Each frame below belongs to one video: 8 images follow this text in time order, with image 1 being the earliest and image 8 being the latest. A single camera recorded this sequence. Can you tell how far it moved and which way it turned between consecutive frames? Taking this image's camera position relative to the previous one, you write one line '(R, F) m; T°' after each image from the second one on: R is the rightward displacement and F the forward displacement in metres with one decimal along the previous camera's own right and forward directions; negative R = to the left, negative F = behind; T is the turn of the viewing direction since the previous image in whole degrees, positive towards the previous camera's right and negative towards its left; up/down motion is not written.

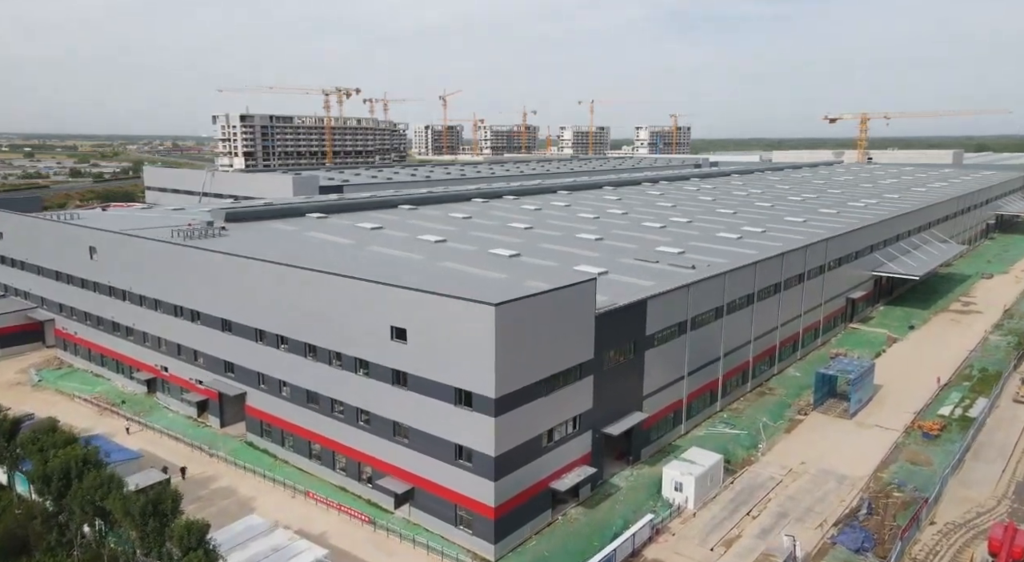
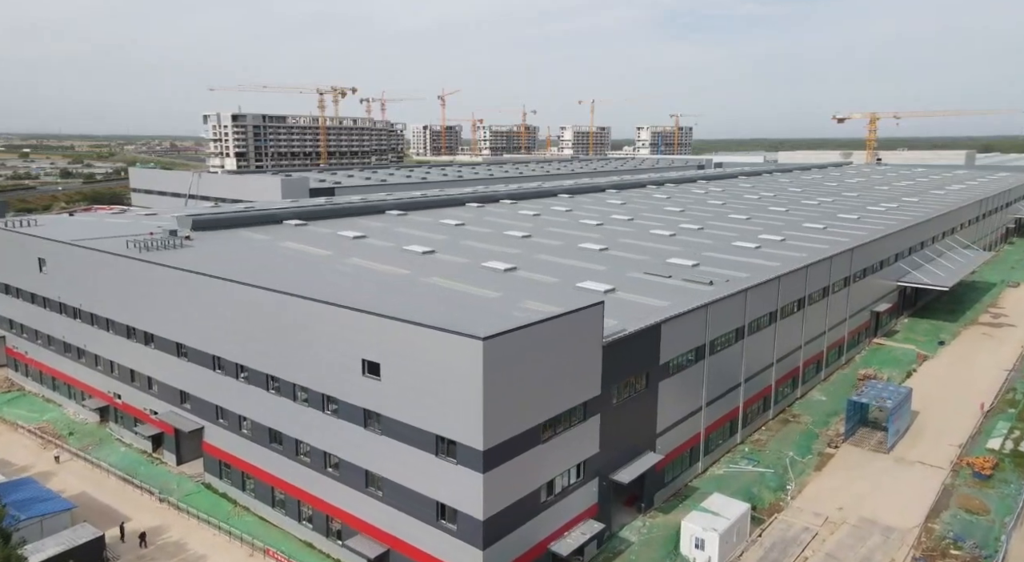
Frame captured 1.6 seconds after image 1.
(+0.1, +2.7) m; 0°
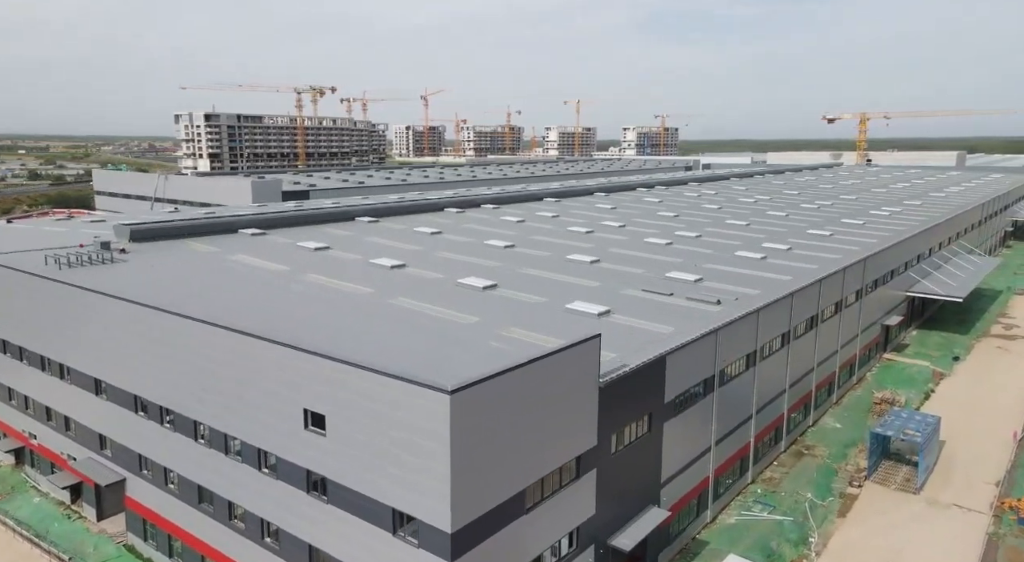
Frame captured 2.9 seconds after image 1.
(+0.1, +2.8) m; +1°
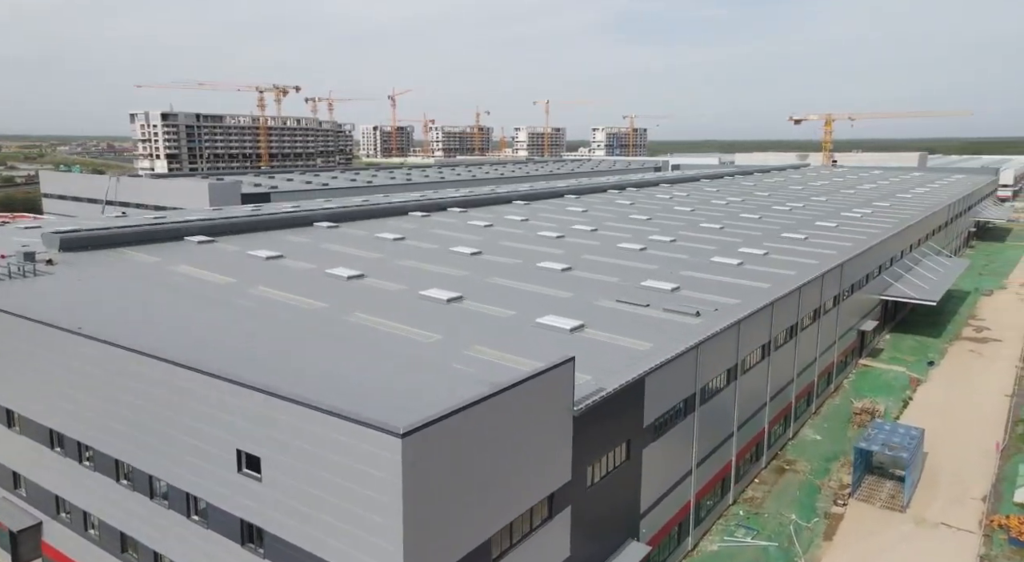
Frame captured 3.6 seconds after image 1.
(+0.1, +1.3) m; +2°
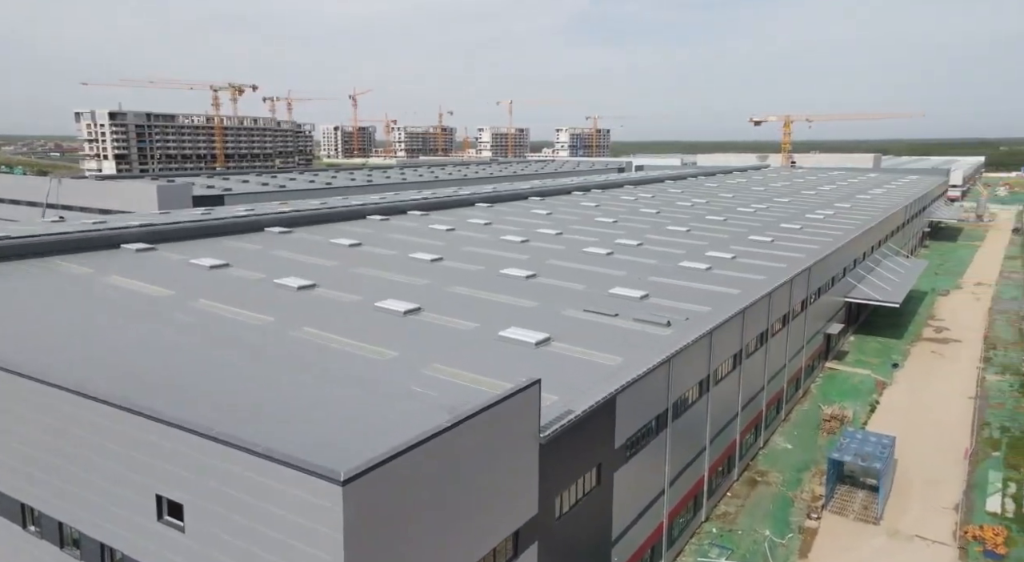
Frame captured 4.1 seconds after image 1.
(+0.1, +1.0) m; +3°
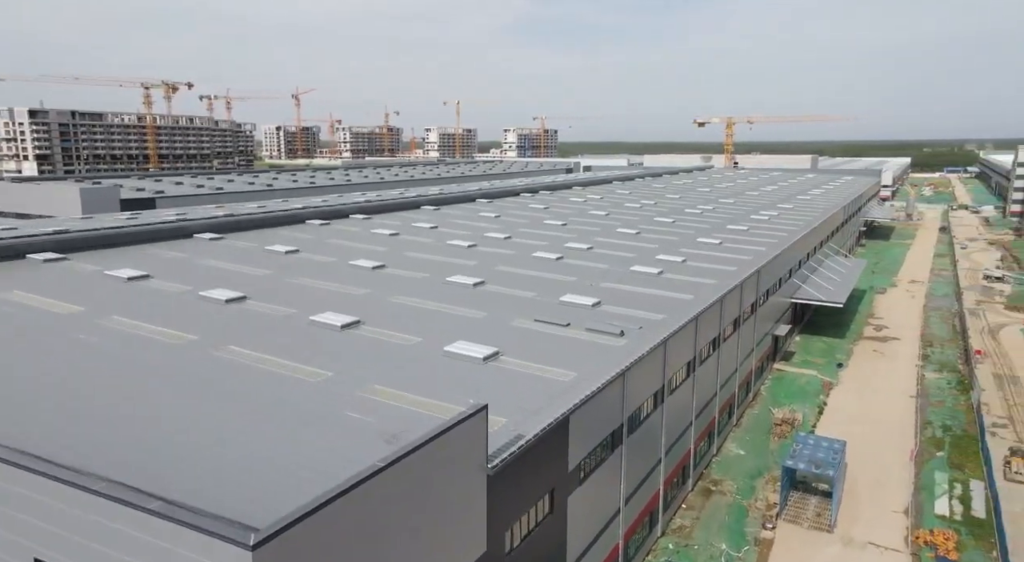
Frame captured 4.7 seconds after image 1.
(+0.1, +0.9) m; +4°
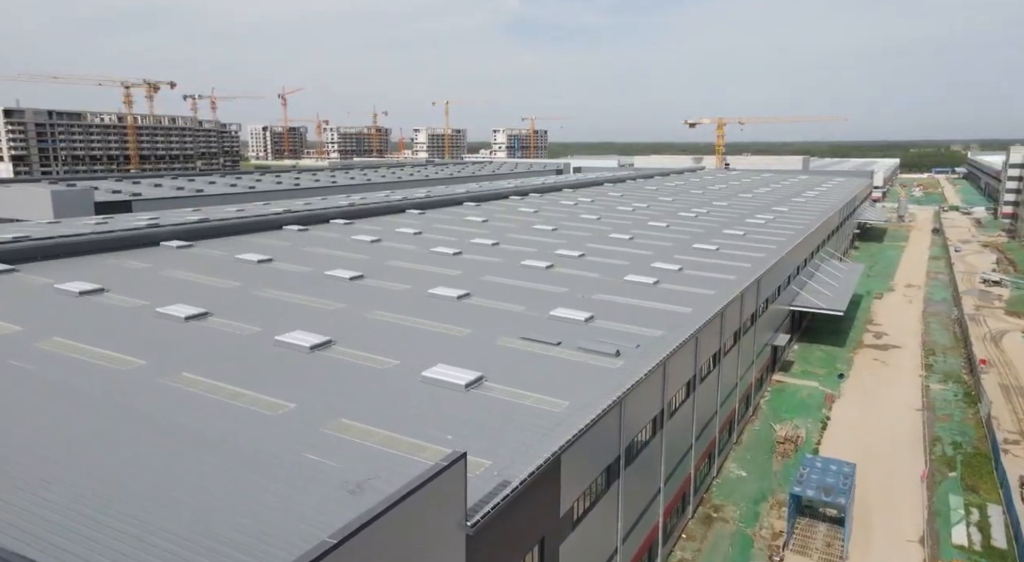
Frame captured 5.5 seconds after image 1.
(+0.1, +1.4) m; +1°
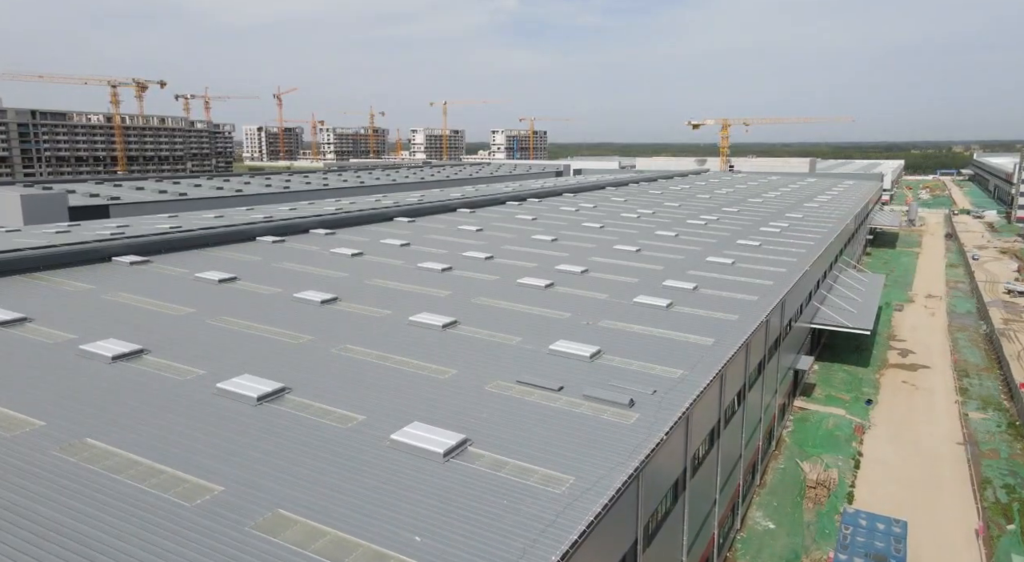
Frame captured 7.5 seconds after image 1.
(+0.1, +2.7) m; 0°
